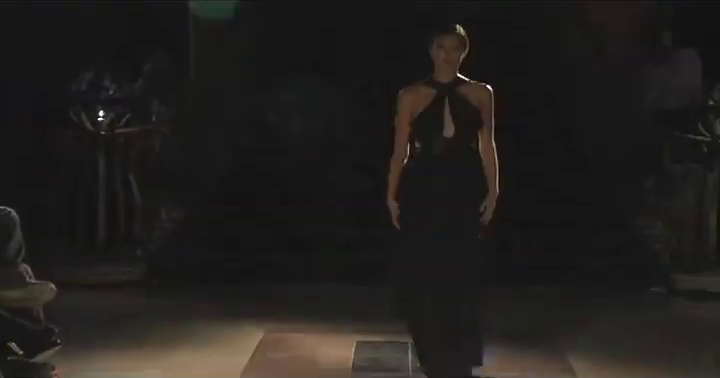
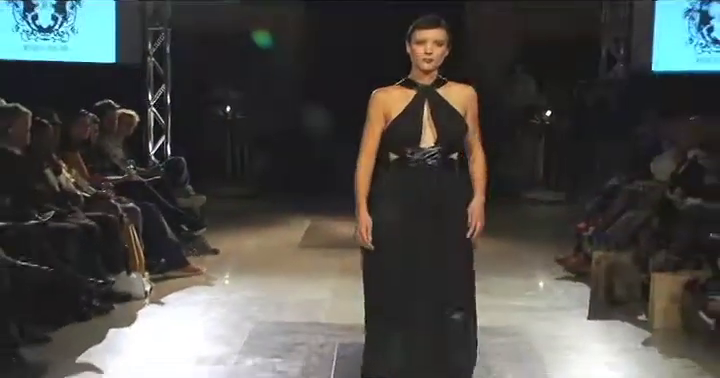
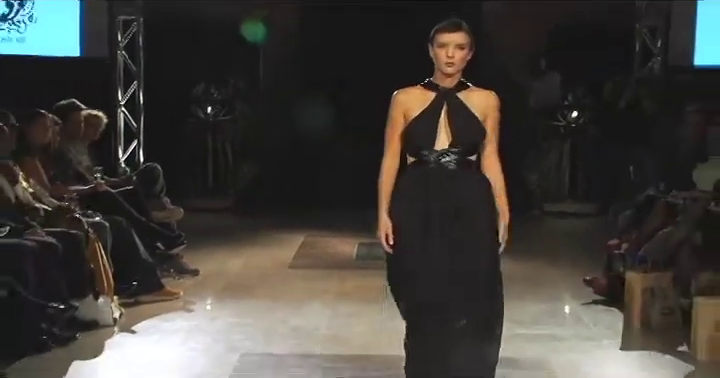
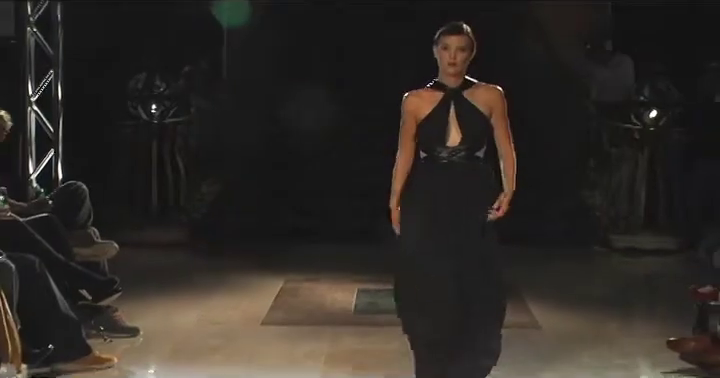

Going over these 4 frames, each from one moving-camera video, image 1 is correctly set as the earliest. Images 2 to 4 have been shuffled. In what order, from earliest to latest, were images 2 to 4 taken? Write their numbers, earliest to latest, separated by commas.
4, 3, 2
